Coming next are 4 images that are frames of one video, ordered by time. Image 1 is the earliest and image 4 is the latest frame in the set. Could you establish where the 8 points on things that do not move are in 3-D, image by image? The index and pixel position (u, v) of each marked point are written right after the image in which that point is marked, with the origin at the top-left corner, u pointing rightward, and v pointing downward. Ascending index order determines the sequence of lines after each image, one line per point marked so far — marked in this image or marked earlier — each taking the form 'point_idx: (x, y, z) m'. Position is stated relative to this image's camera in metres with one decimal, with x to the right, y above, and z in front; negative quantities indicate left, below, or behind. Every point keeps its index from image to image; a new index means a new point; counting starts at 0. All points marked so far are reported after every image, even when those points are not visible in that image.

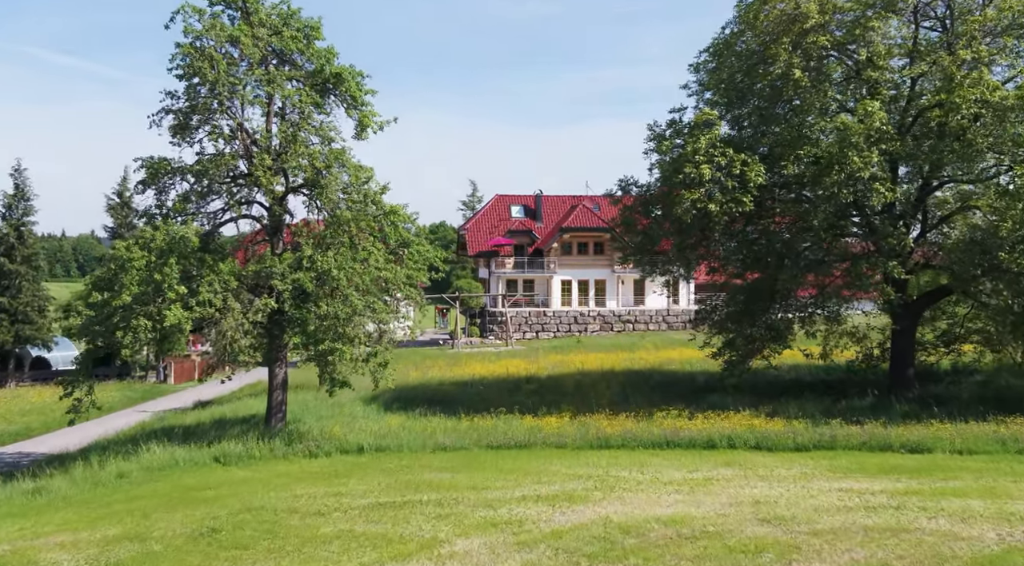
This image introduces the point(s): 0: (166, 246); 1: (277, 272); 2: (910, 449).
0: (-6.7, +0.7, +19.5) m
1: (-4.7, +0.2, +20.0) m
2: (+7.1, -3.0, +17.9) m
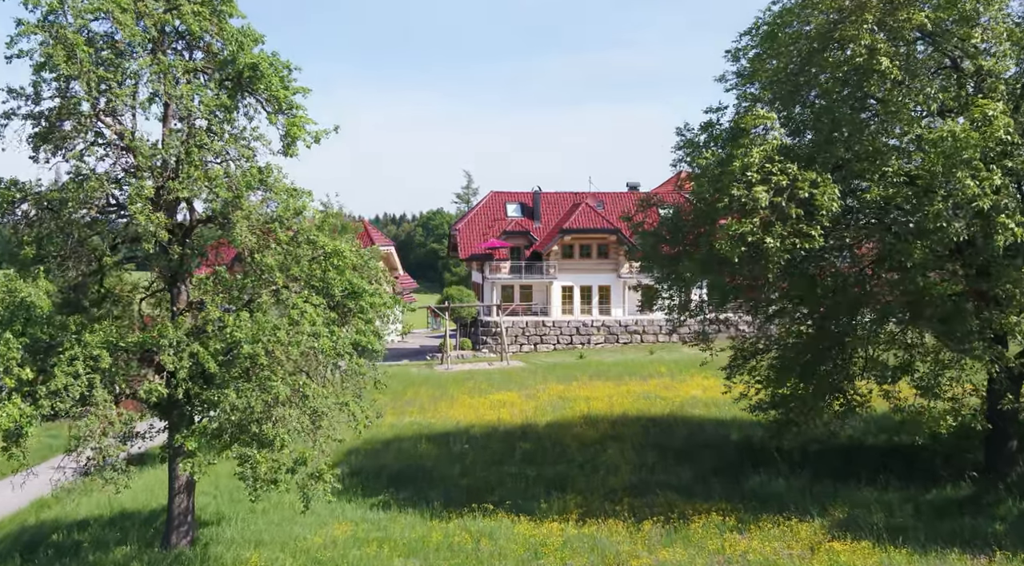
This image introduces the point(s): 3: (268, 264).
0: (-6.9, -0.4, +13.7) m
1: (-4.9, -0.9, +14.2) m
2: (+6.9, -4.1, +12.2) m
3: (-3.7, +0.3, +15.0) m
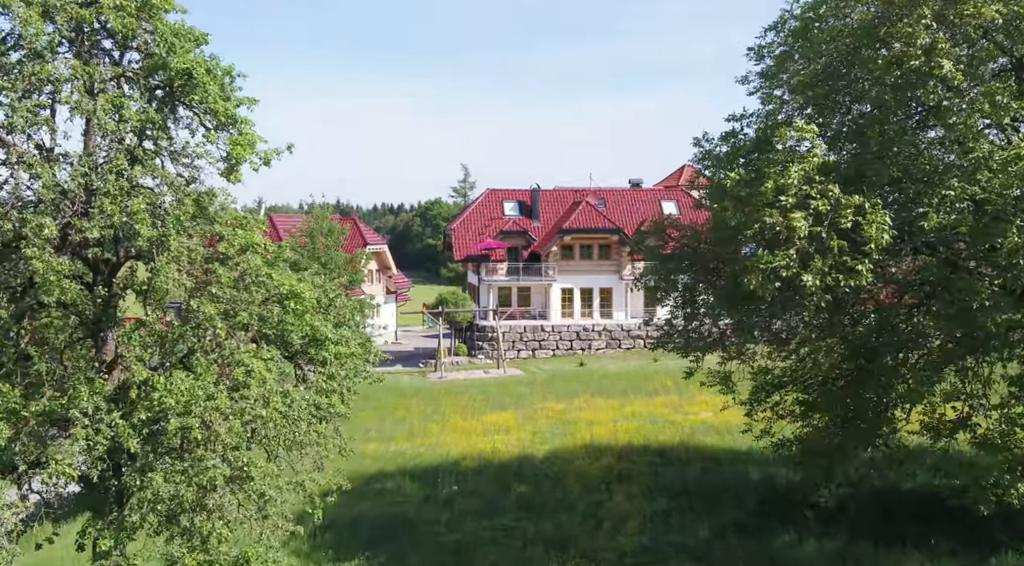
0: (-7.0, -1.1, +11.1) m
1: (-5.0, -1.5, +11.6) m
2: (+6.8, -4.8, +9.7) m
3: (-3.8, -0.4, +12.4) m
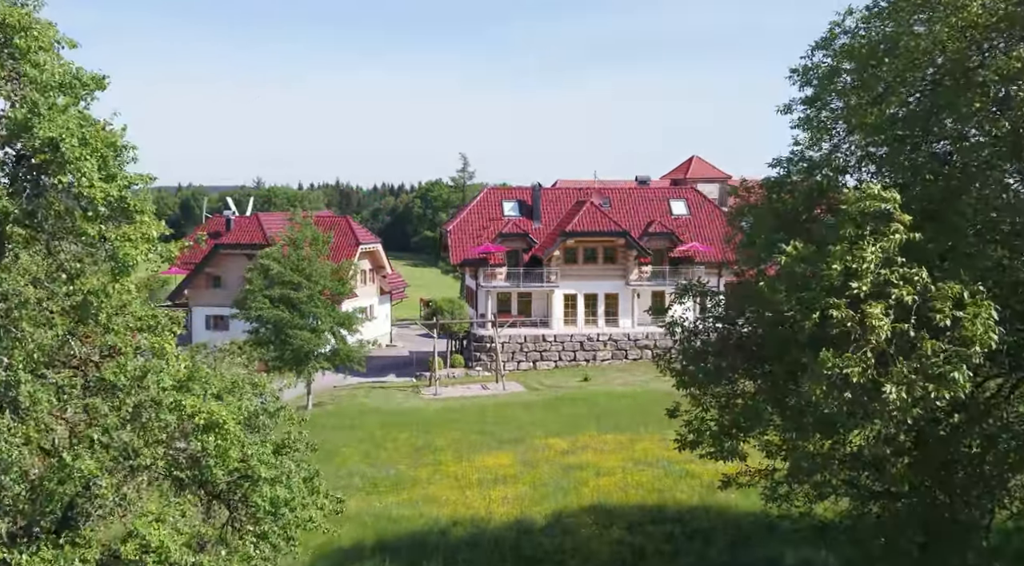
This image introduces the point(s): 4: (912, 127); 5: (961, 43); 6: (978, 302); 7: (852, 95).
0: (-7.1, -2.4, +7.9) m
1: (-5.1, -2.8, +8.4) m
2: (+6.7, -6.1, +6.5) m
3: (-3.9, -1.7, +9.2) m
4: (+5.2, +2.0, +13.0) m
5: (+5.6, +3.1, +12.5) m
6: (+5.1, -0.2, +10.9) m
7: (+4.9, +2.8, +14.5) m
